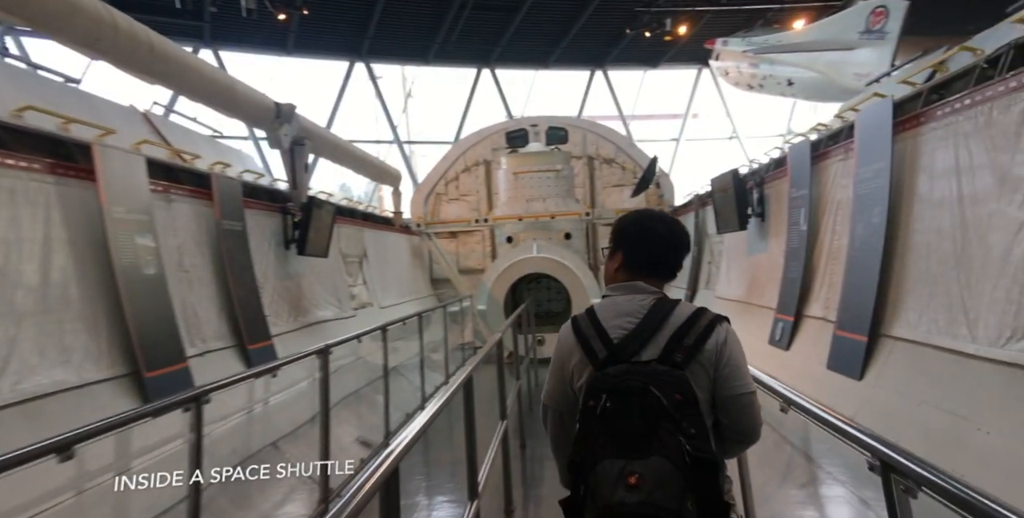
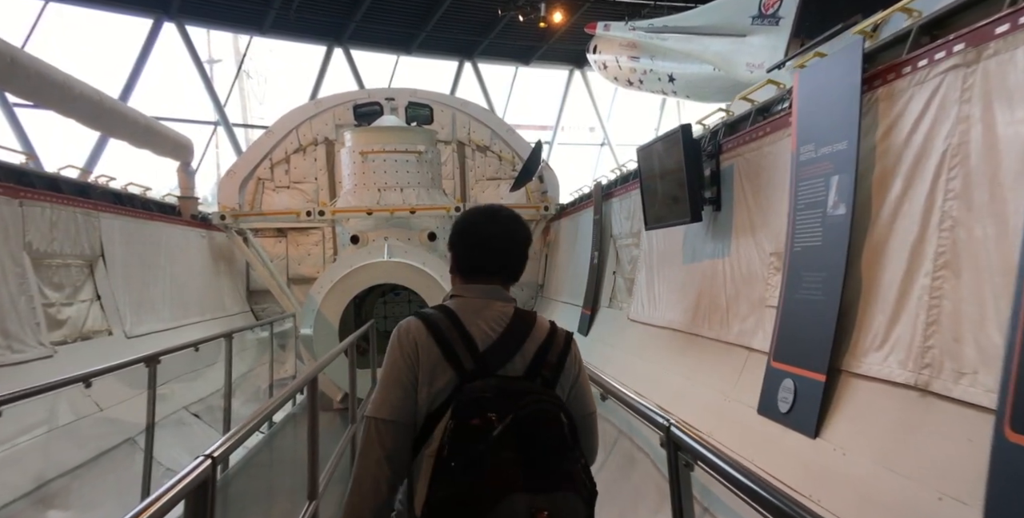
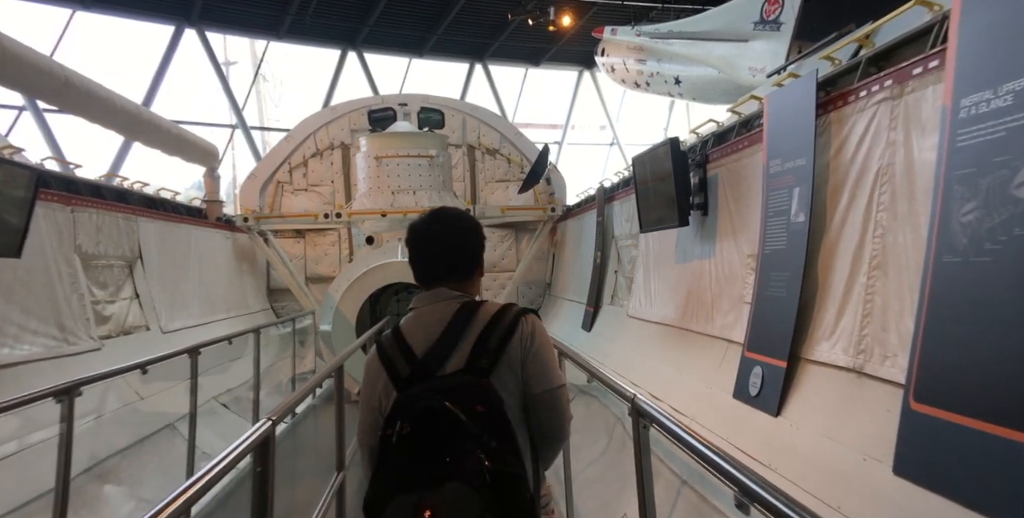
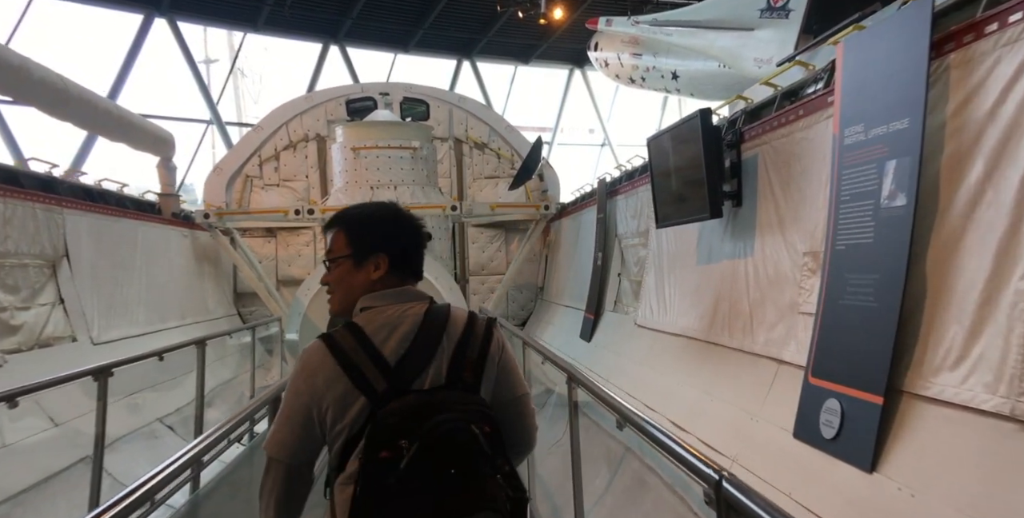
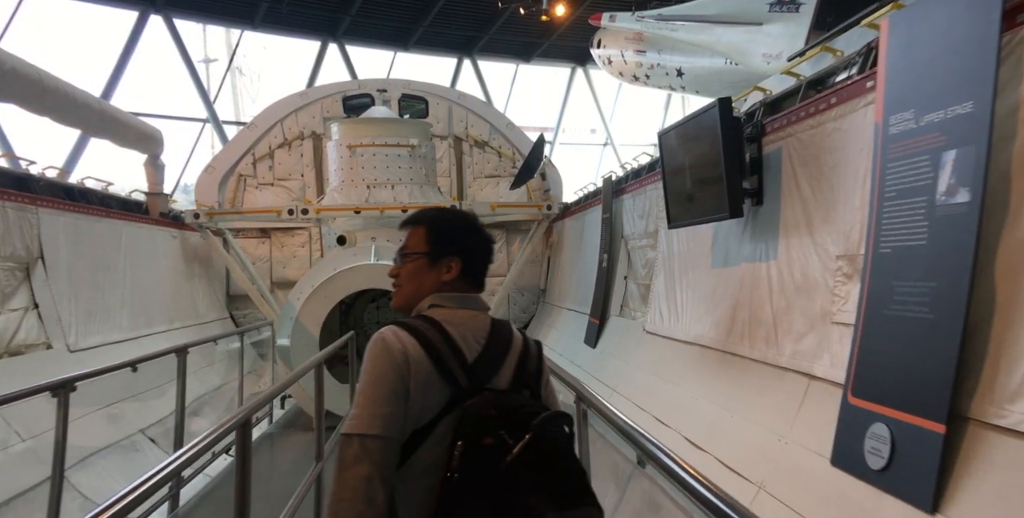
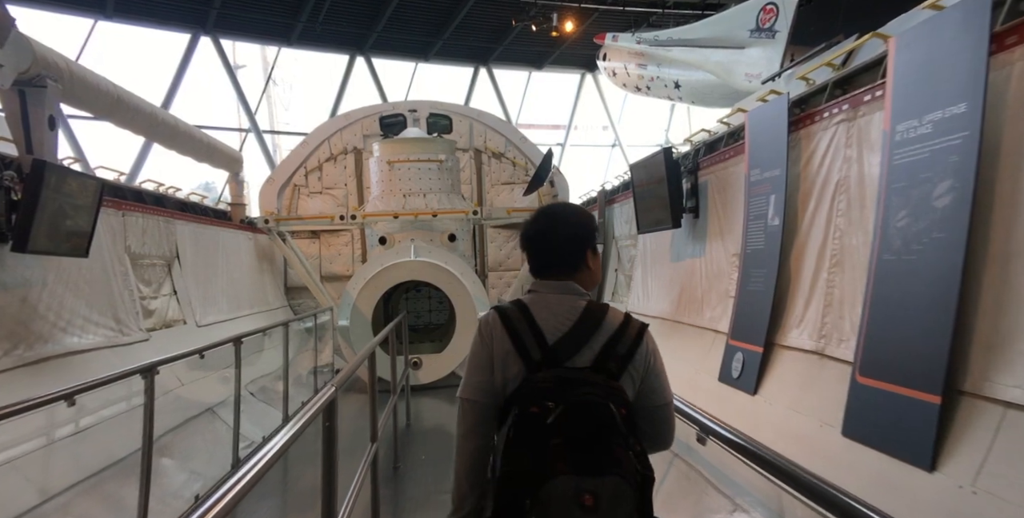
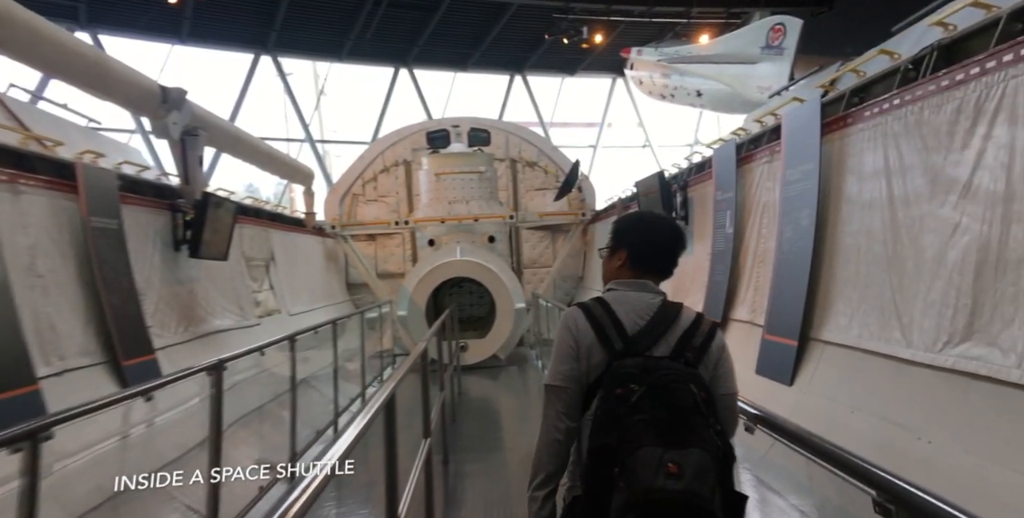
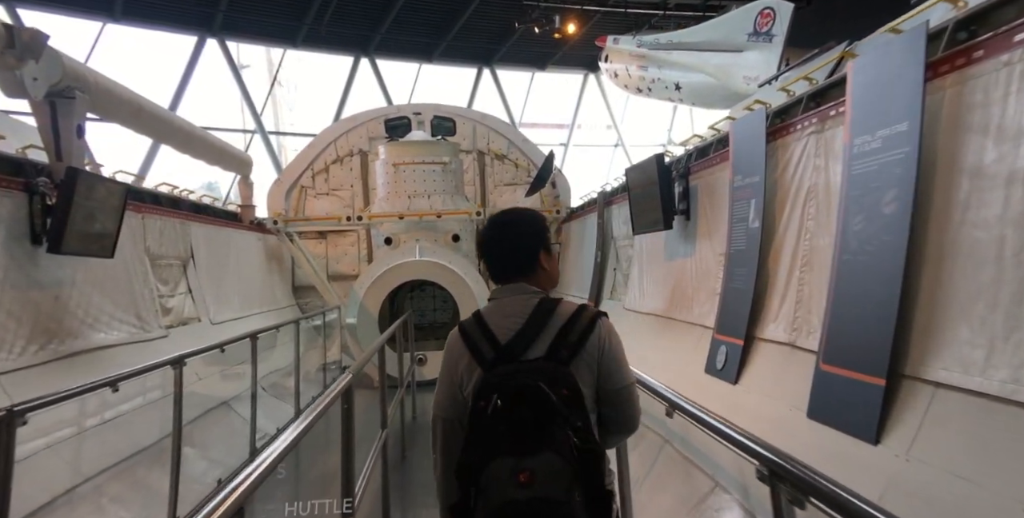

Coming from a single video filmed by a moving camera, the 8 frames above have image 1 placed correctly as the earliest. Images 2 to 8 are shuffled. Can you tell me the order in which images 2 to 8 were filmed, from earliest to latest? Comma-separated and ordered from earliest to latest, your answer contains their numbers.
7, 8, 6, 3, 2, 4, 5
